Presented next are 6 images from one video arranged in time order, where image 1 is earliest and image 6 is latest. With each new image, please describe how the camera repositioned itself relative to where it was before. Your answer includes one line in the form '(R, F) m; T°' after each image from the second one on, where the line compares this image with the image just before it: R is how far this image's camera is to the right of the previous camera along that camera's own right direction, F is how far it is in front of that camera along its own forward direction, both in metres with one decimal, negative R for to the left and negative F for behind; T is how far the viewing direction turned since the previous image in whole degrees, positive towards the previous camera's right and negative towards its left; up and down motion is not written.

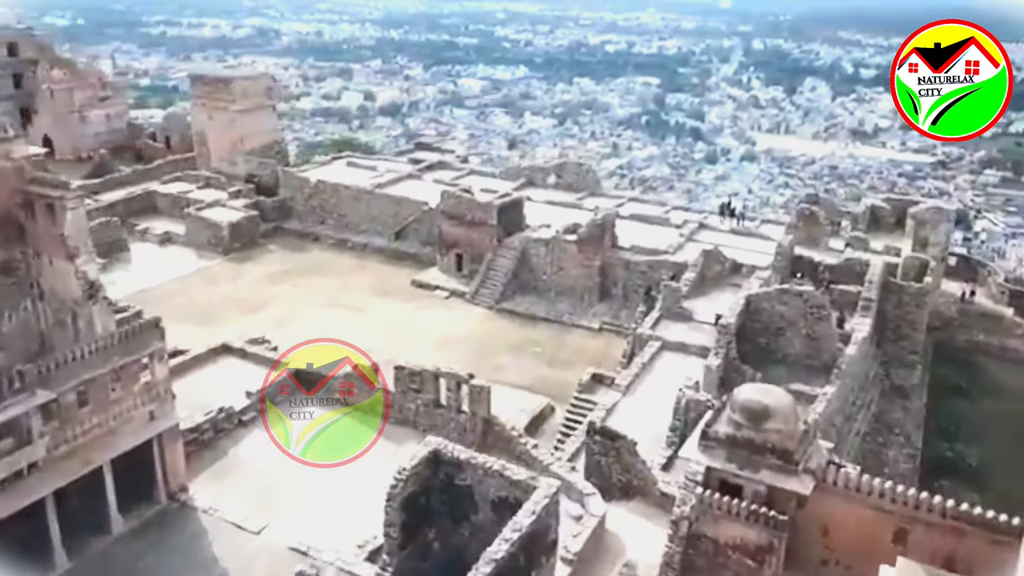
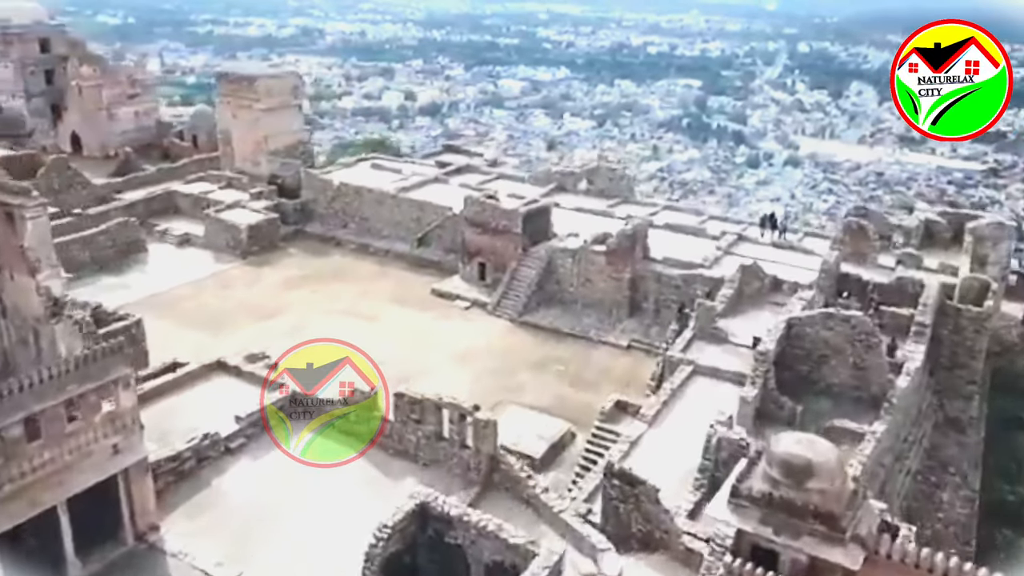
(+0.4, +1.5) m; -3°
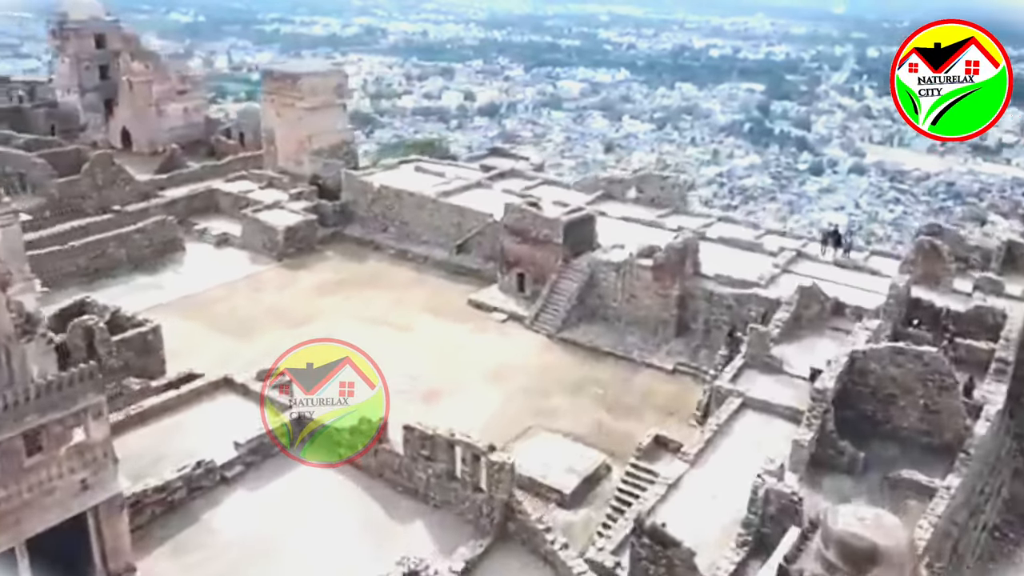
(+0.5, +1.5) m; -4°
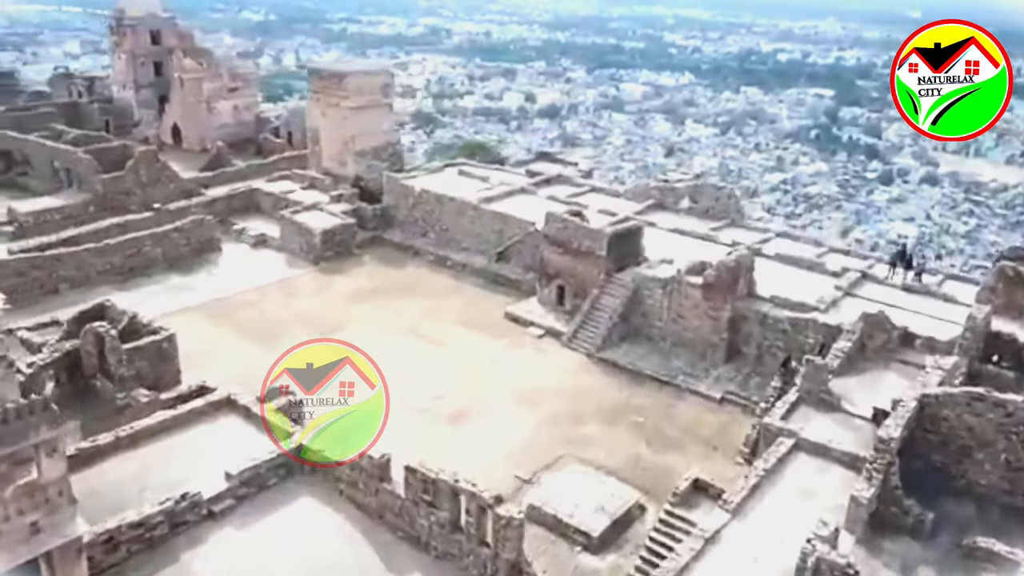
(+0.5, +1.4) m; -4°
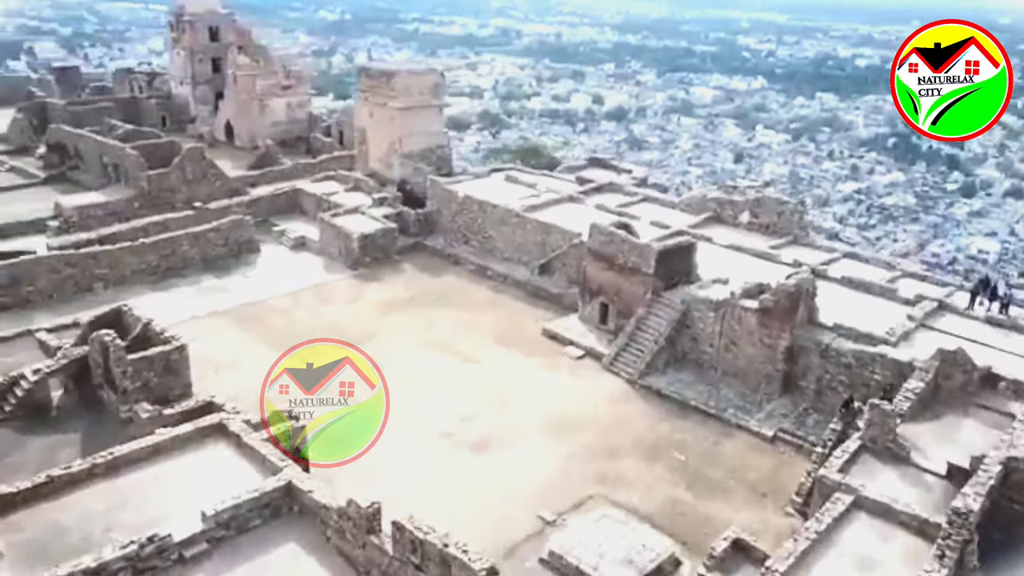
(+0.6, +1.6) m; -5°
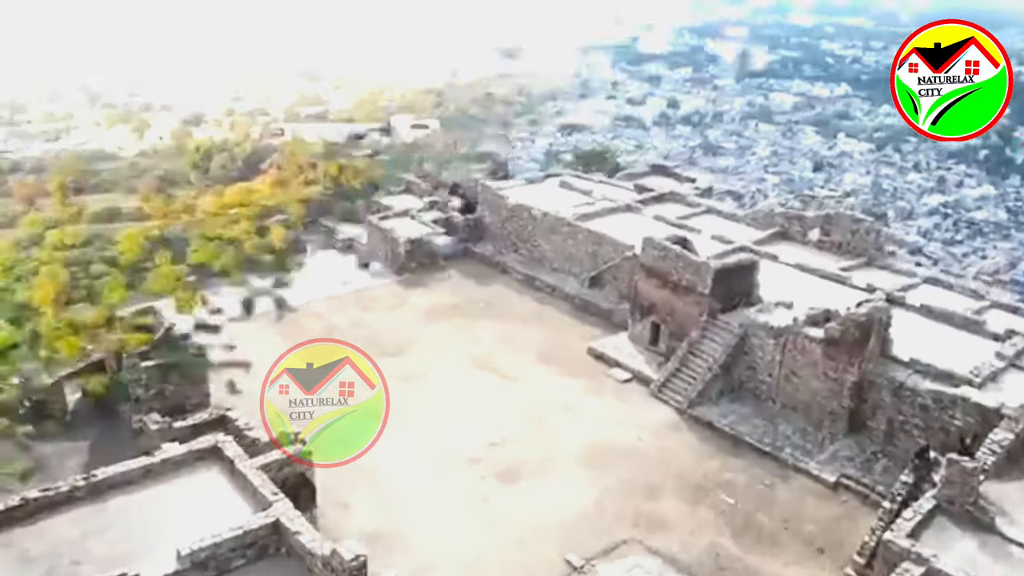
(+0.4, +2.1) m; -5°
